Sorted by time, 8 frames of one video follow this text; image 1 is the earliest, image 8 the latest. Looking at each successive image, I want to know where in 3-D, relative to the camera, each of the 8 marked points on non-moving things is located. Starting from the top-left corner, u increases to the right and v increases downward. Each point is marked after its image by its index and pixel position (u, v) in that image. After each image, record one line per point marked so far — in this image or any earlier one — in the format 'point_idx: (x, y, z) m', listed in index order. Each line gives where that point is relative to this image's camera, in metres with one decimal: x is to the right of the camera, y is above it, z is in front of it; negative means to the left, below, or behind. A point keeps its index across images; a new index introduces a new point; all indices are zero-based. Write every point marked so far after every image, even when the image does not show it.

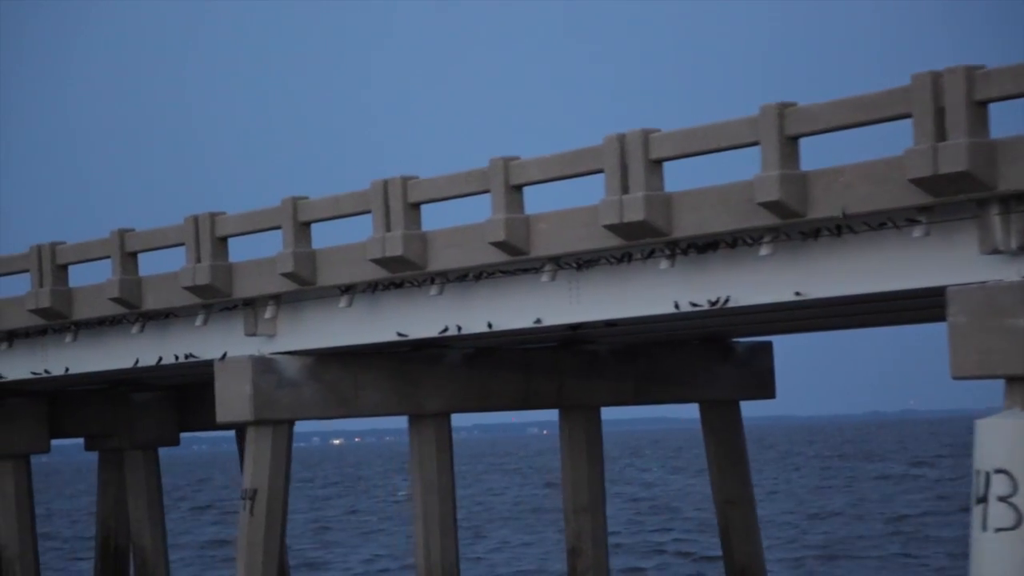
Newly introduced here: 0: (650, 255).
0: (+1.1, +0.3, +14.2) m
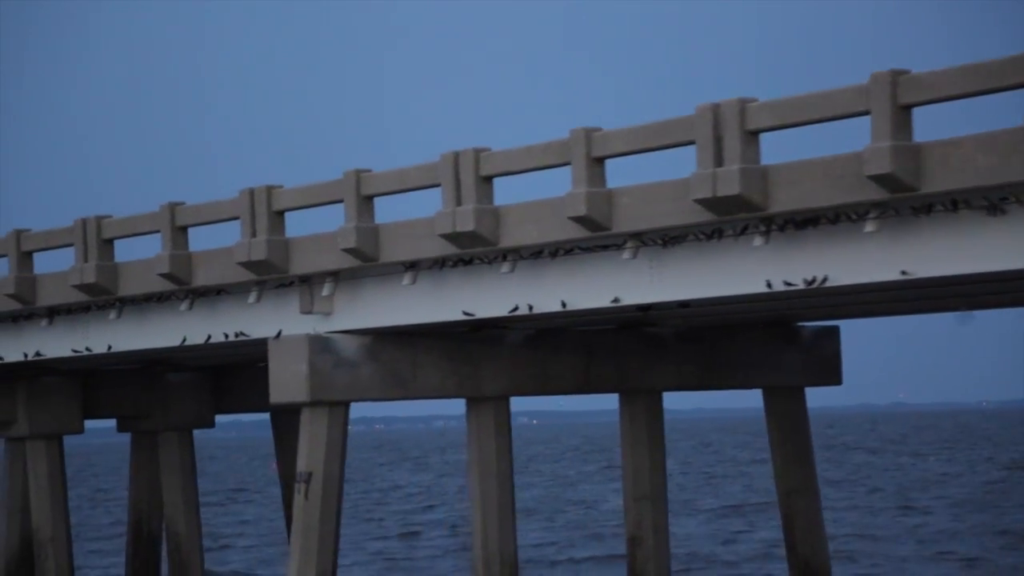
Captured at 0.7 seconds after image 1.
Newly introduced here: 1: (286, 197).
0: (+1.7, +0.4, +13.6) m
1: (-2.2, +0.9, +18.0) m
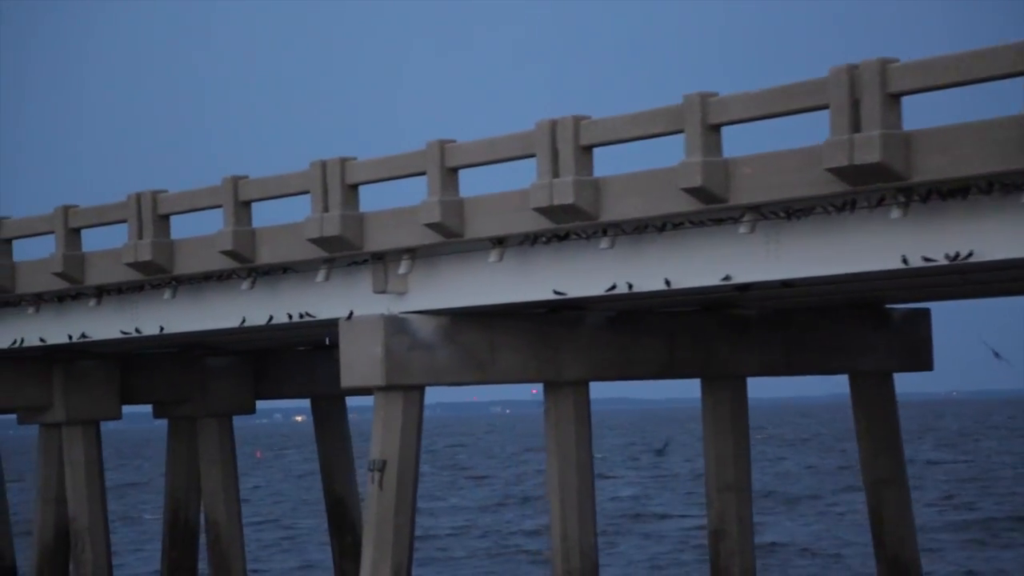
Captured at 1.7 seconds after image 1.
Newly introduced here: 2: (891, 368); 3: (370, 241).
0: (+2.5, +0.6, +12.6) m
1: (-1.4, +1.1, +17.0) m
2: (+4.1, -0.9, +19.8) m
3: (-1.3, +0.4, +17.2) m
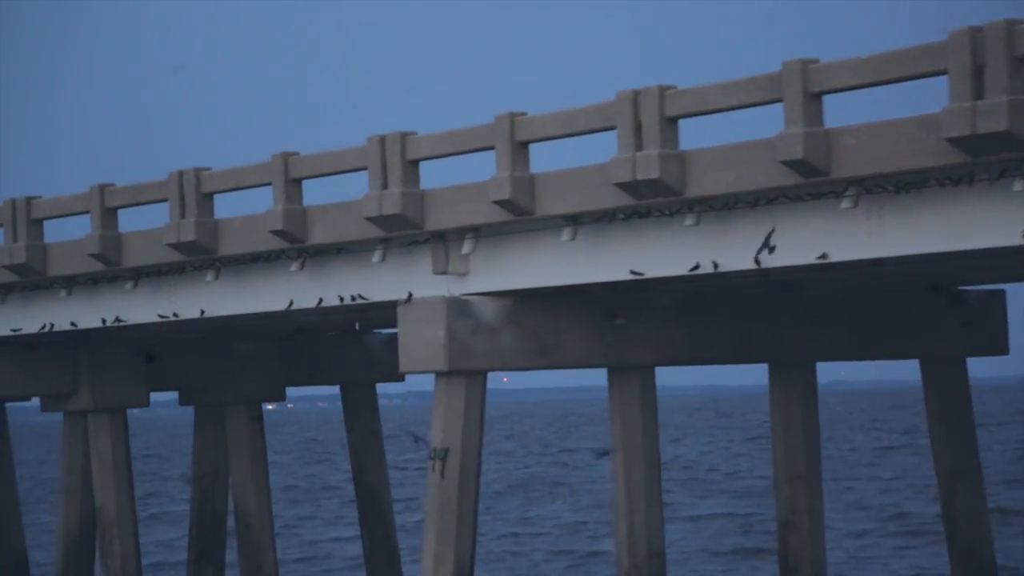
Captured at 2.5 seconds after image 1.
0: (+3.1, +0.7, +11.9) m
1: (-0.8, +1.3, +16.2) m
2: (+4.7, -0.7, +19.1) m
3: (-0.7, +0.6, +16.4) m
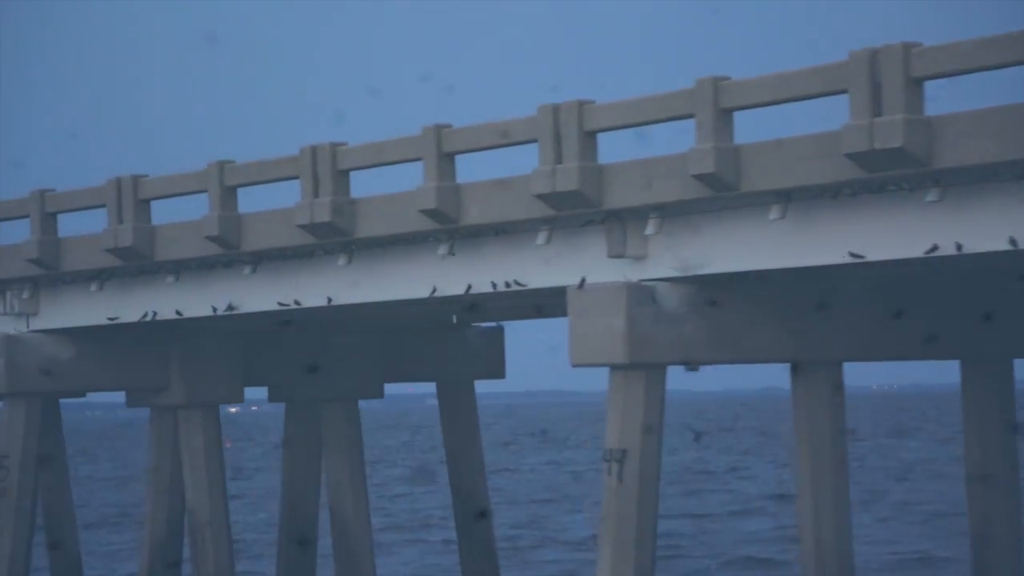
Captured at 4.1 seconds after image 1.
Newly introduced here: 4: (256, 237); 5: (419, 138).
0: (+4.6, +0.8, +10.3) m
1: (+0.7, +1.4, +14.7) m
2: (+6.2, -0.6, +17.5) m
3: (+0.8, +0.7, +14.9) m
4: (-2.6, +0.5, +18.7) m
5: (-0.8, +1.3, +16.4) m
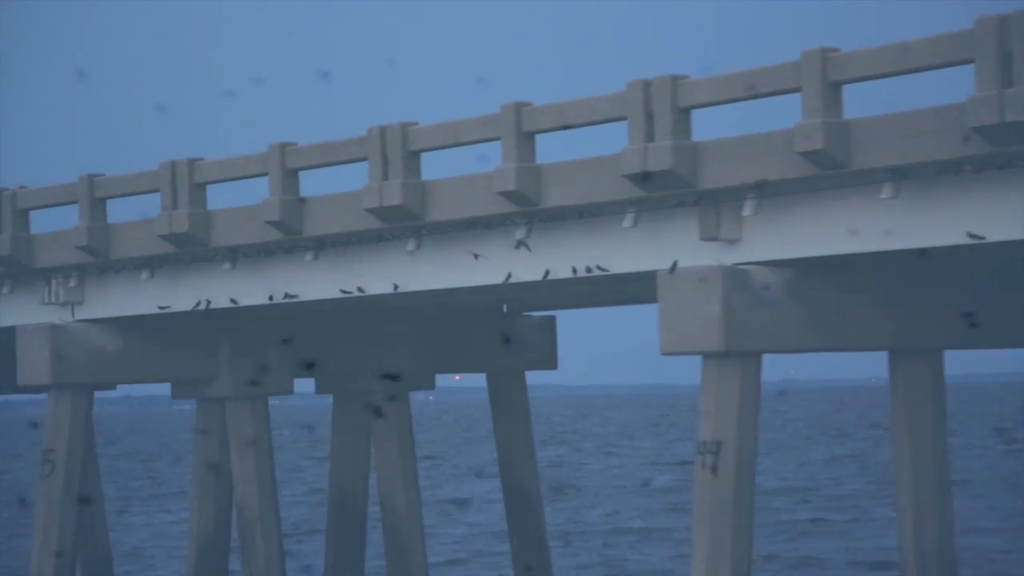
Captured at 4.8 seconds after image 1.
0: (+5.3, +0.9, +9.5) m
1: (+1.4, +1.5, +14.0) m
2: (+6.9, -0.4, +16.7) m
3: (+1.5, +0.9, +14.2) m
4: (-1.9, +0.7, +18.1) m
5: (-0.1, +1.5, +15.7) m
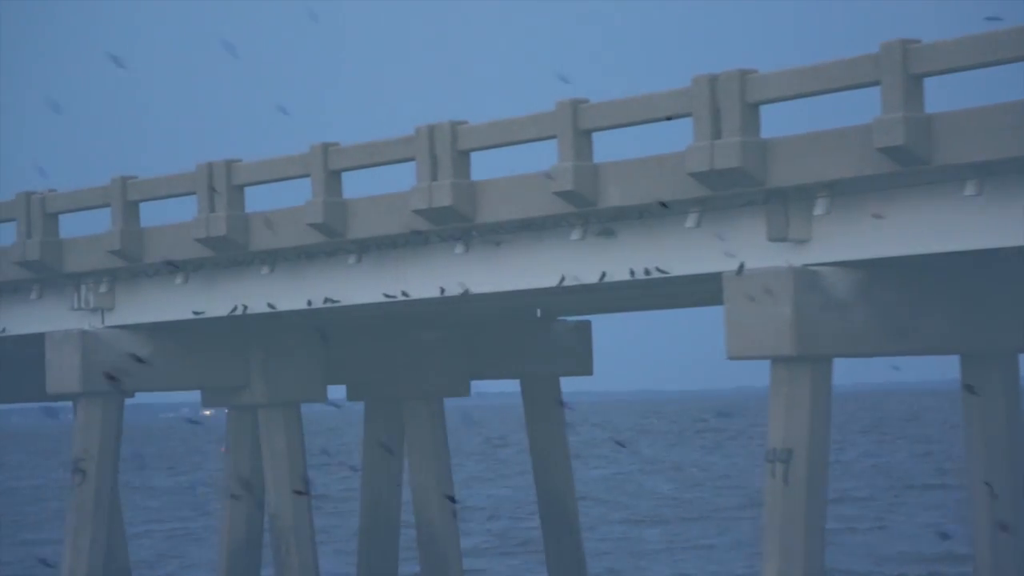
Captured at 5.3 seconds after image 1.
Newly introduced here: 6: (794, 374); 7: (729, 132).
0: (+5.7, +0.9, +9.0) m
1: (+1.9, +1.5, +13.5) m
2: (+7.4, -0.5, +16.2) m
3: (+2.0, +0.8, +13.6) m
4: (-1.4, +0.6, +17.6) m
5: (+0.3, +1.4, +15.2) m
6: (+2.1, -0.6, +13.8) m
7: (+1.6, +1.2, +13.7) m
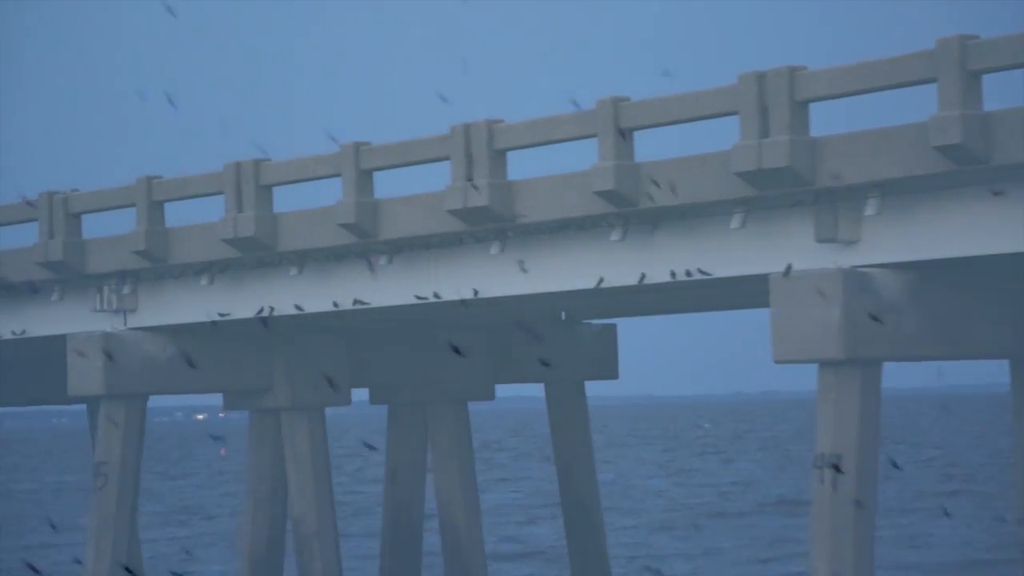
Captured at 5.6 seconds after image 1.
0: (+6.0, +0.9, +8.7) m
1: (+2.2, +1.5, +13.2) m
2: (+7.7, -0.5, +15.9) m
3: (+2.3, +0.8, +13.3) m
4: (-1.1, +0.6, +17.3) m
5: (+0.7, +1.4, +14.9) m
6: (+2.4, -0.7, +13.5) m
7: (+1.9, +1.2, +13.4) m
